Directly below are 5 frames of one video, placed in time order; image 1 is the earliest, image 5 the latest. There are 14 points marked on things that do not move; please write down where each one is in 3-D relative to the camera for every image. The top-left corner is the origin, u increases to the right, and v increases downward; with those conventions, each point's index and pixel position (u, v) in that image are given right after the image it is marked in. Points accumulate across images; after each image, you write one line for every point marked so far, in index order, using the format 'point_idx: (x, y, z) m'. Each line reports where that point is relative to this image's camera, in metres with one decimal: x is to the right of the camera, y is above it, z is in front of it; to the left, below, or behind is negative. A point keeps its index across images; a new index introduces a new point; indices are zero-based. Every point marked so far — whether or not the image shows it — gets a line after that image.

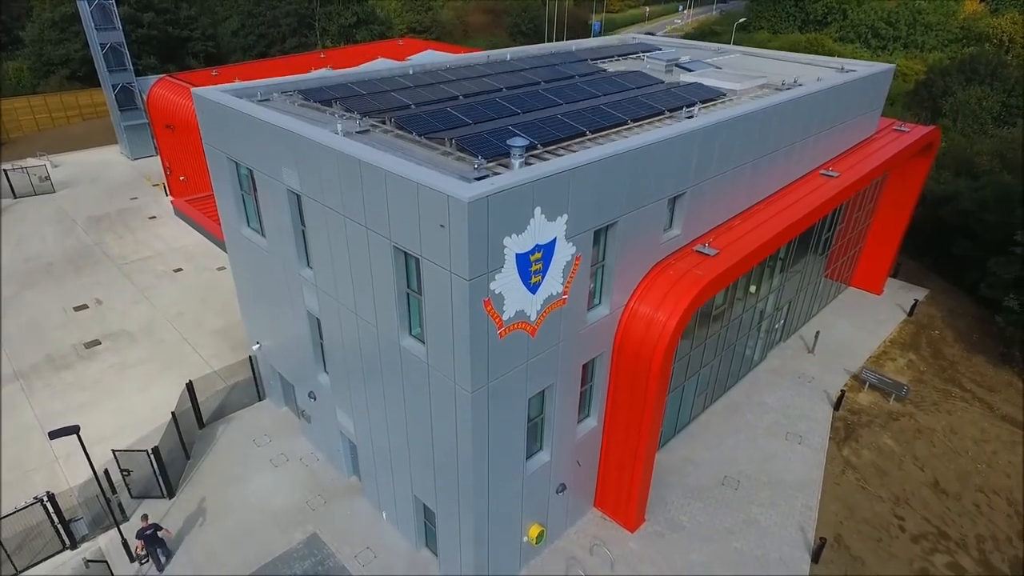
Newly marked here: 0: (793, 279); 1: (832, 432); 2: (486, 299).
0: (+8.8, +0.3, +18.5) m
1: (+8.8, -4.0, +16.2) m
2: (-0.4, -0.2, +8.6) m
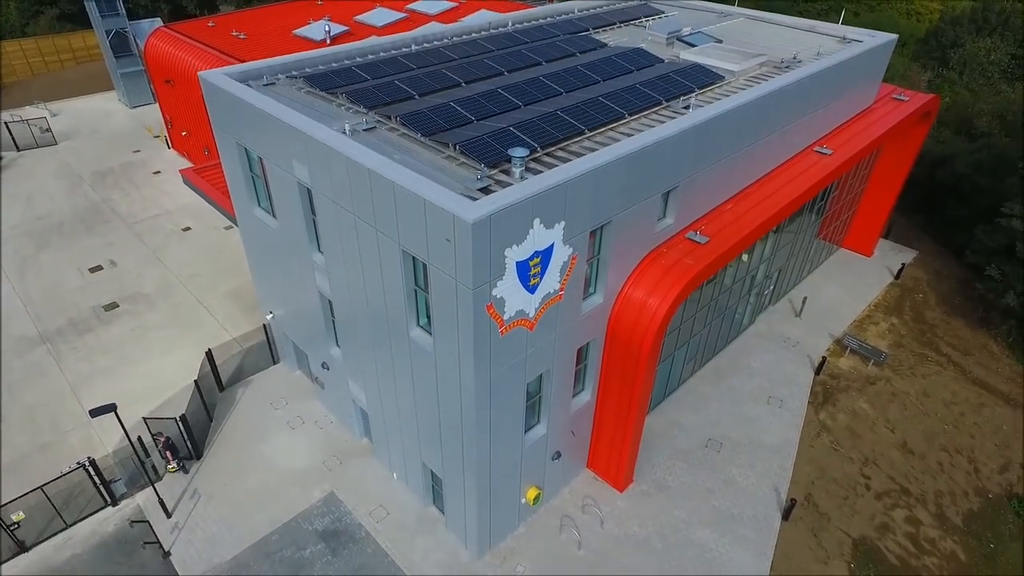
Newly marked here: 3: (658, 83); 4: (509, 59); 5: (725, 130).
0: (+8.8, +1.3, +19.1) m
1: (+8.8, -3.2, +17.4) m
2: (-0.4, -0.3, +9.4) m
3: (+3.3, +4.6, +13.2) m
4: (-0.1, +5.6, +14.3) m
5: (+4.6, +3.4, +12.6) m
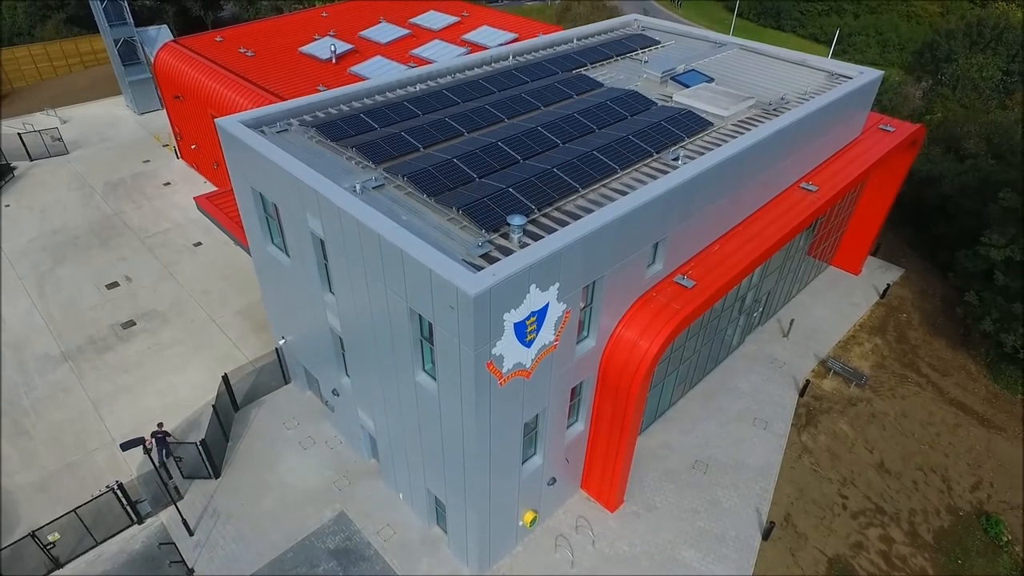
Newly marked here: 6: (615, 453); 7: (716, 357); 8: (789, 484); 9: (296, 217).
0: (+8.8, +0.5, +19.9) m
1: (+8.8, -4.0, +18.3) m
2: (-0.4, -1.3, +10.3) m
3: (+3.3, +3.7, +14.0) m
4: (-0.1, +4.7, +15.1) m
5: (+4.5, +2.4, +13.4) m
6: (+2.5, -4.0, +14.3) m
7: (+6.7, -2.3, +19.4) m
8: (+7.8, -5.5, +16.5) m
9: (-4.8, +1.6, +13.2) m
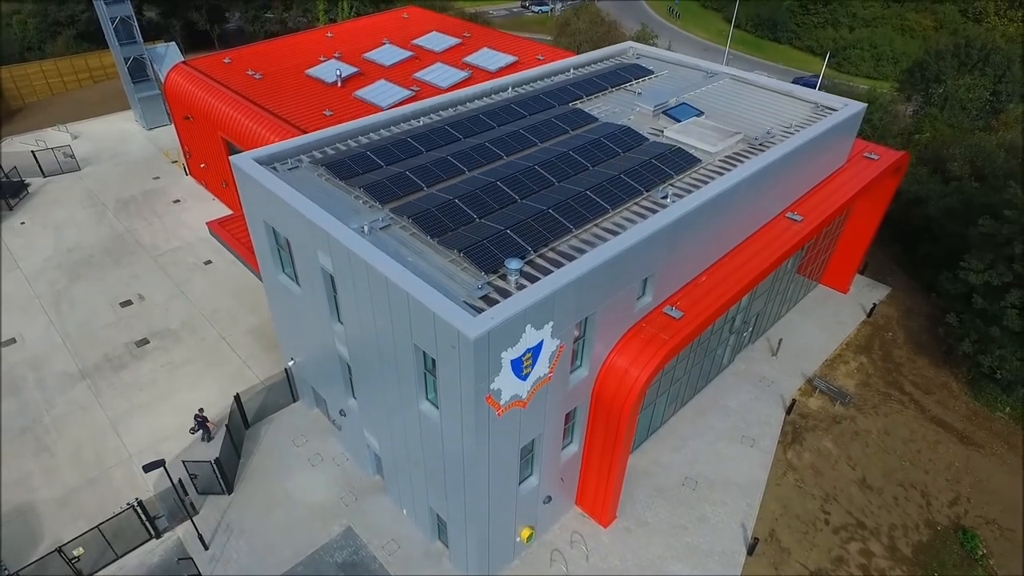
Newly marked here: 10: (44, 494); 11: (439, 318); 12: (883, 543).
0: (+8.8, -0.2, +20.7) m
1: (+8.7, -4.8, +19.1) m
2: (-0.5, -2.0, +11.1) m
3: (+3.2, +2.9, +14.8) m
4: (-0.1, +3.9, +15.9) m
5: (+4.5, +1.7, +14.2) m
6: (+2.4, -4.7, +15.1) m
7: (+6.7, -3.0, +20.2) m
8: (+7.7, -6.2, +17.3) m
9: (-4.9, +0.8, +14.0) m
10: (-13.4, -5.9, +16.9) m
11: (-1.3, -0.5, +10.5) m
12: (+10.5, -7.2, +16.7) m
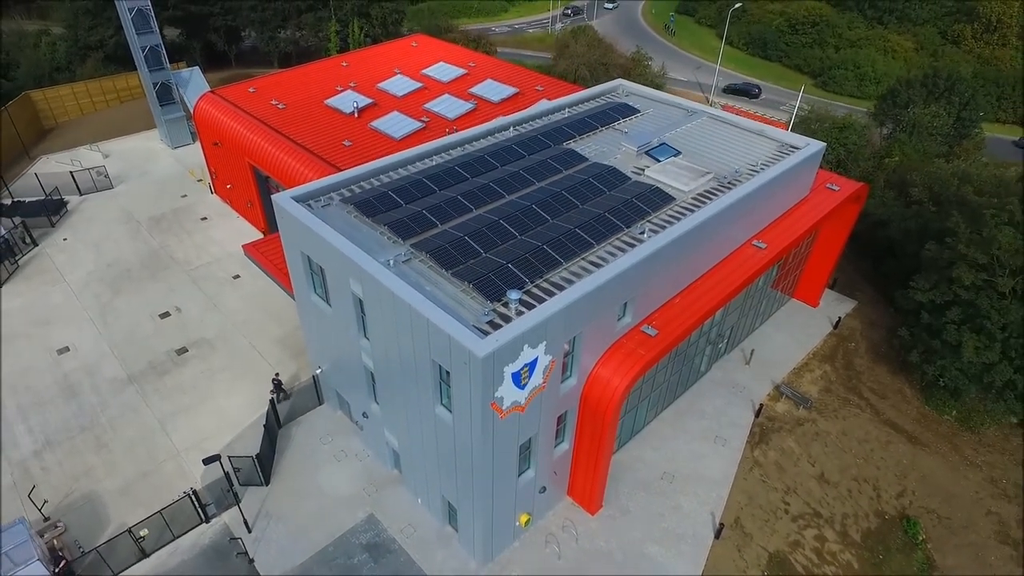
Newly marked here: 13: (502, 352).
0: (+8.8, -0.9, +23.2) m
1: (+8.7, -5.4, +21.6) m
2: (-0.5, -2.6, +13.6) m
3: (+3.3, +2.3, +17.4) m
4: (-0.1, +3.3, +18.4) m
5: (+4.5, +1.1, +16.8) m
6: (+2.4, -5.4, +17.6) m
7: (+6.7, -3.7, +22.8) m
8: (+7.7, -6.9, +19.9) m
9: (-4.8, +0.2, +16.5) m
10: (-13.4, -6.5, +19.4) m
11: (-1.3, -1.1, +13.0) m
12: (+10.5, -7.9, +19.3) m
13: (-0.2, -1.4, +13.1) m
